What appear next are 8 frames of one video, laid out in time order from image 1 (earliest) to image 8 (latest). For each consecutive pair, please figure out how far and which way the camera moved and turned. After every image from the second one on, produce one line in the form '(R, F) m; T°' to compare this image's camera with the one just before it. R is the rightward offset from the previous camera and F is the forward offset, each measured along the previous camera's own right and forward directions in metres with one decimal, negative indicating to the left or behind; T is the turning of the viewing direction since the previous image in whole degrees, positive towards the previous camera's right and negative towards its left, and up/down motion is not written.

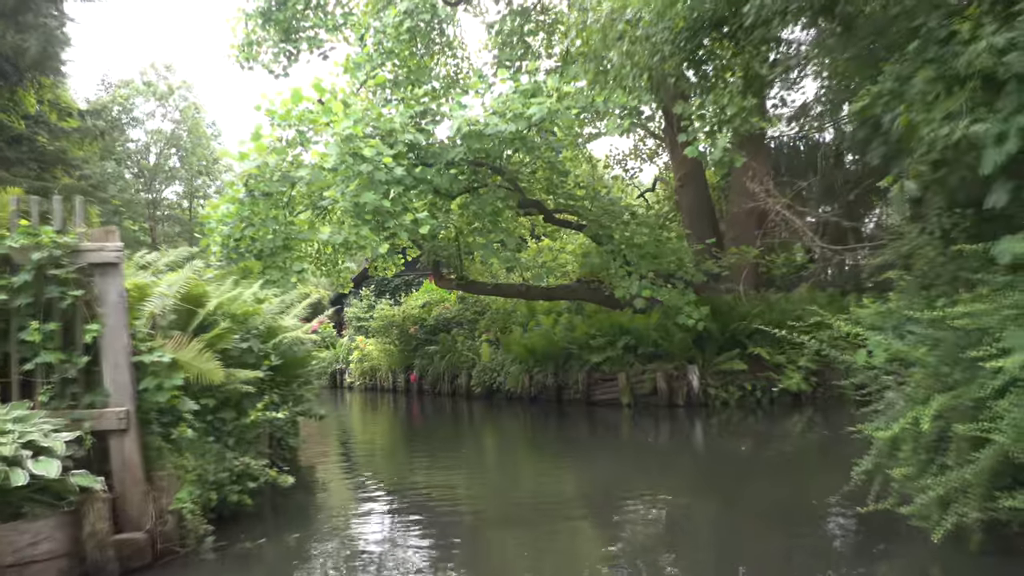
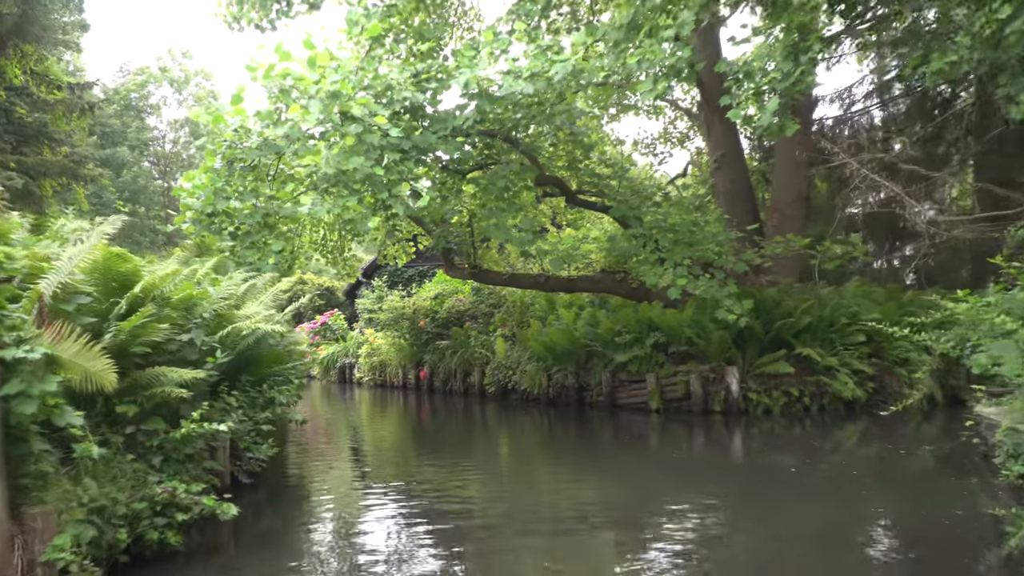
(0.0, +1.1) m; -1°
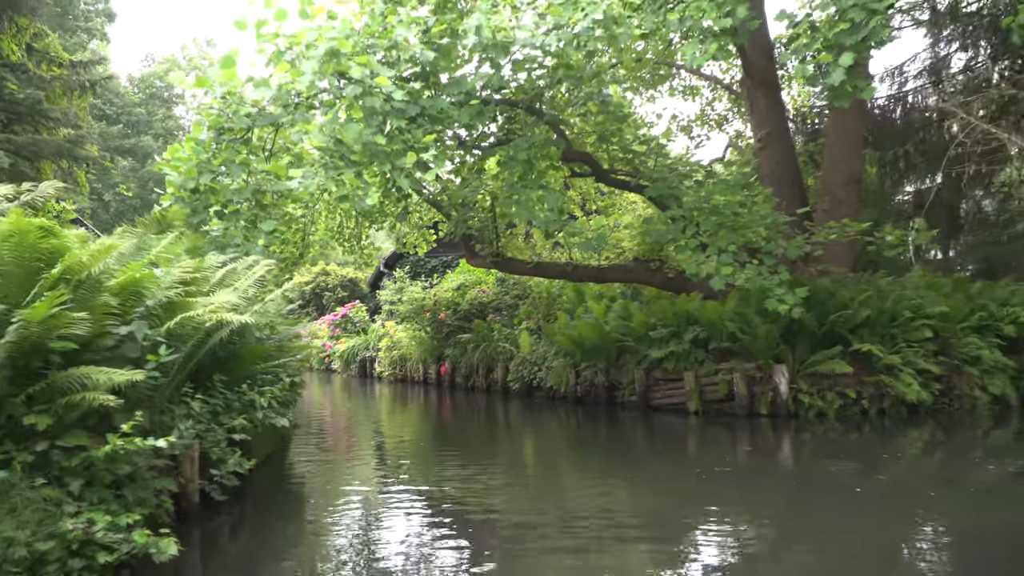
(0.0, +0.8) m; -1°
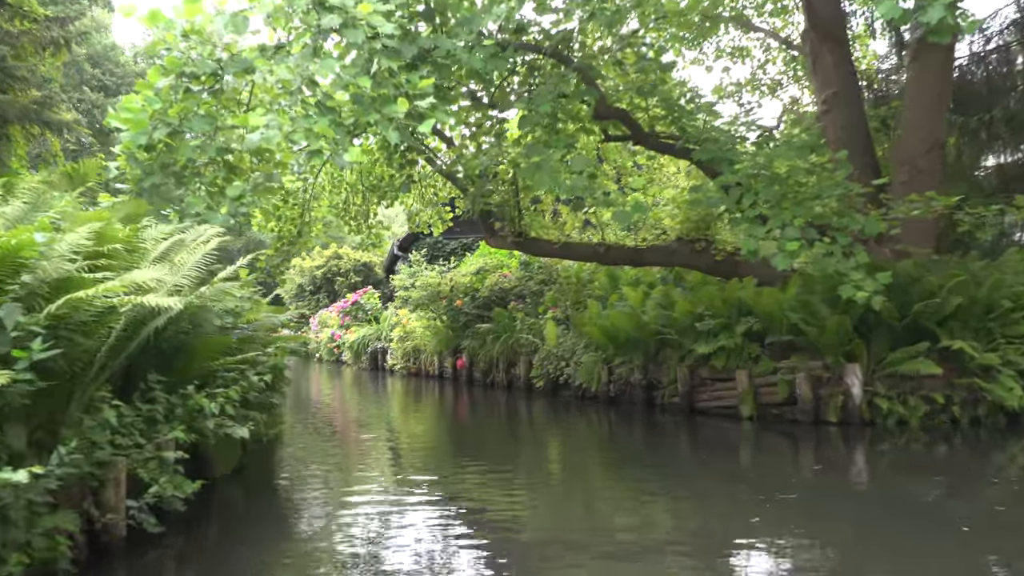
(+0.1, +1.2) m; -1°
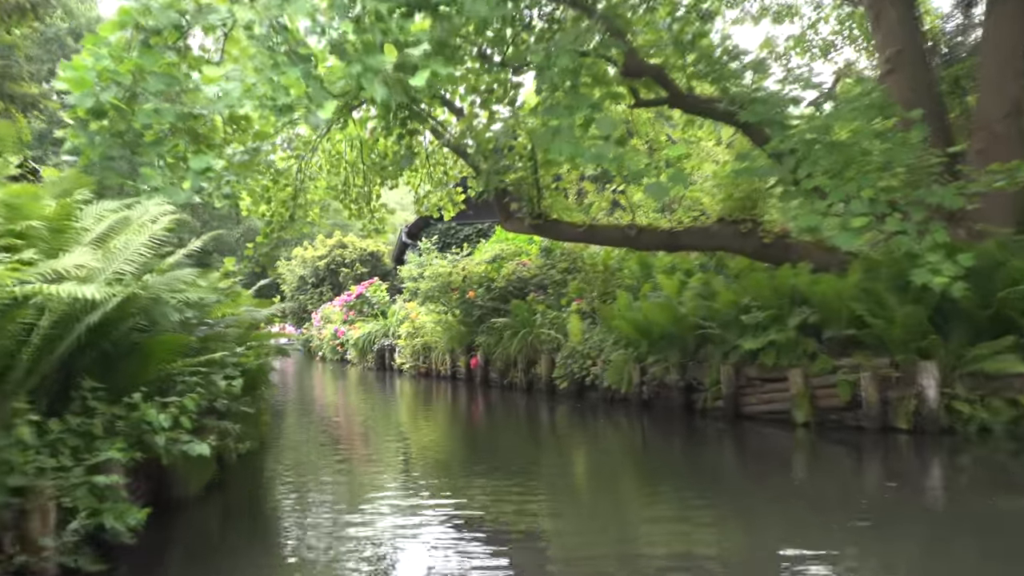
(+0.1, +0.9) m; -1°
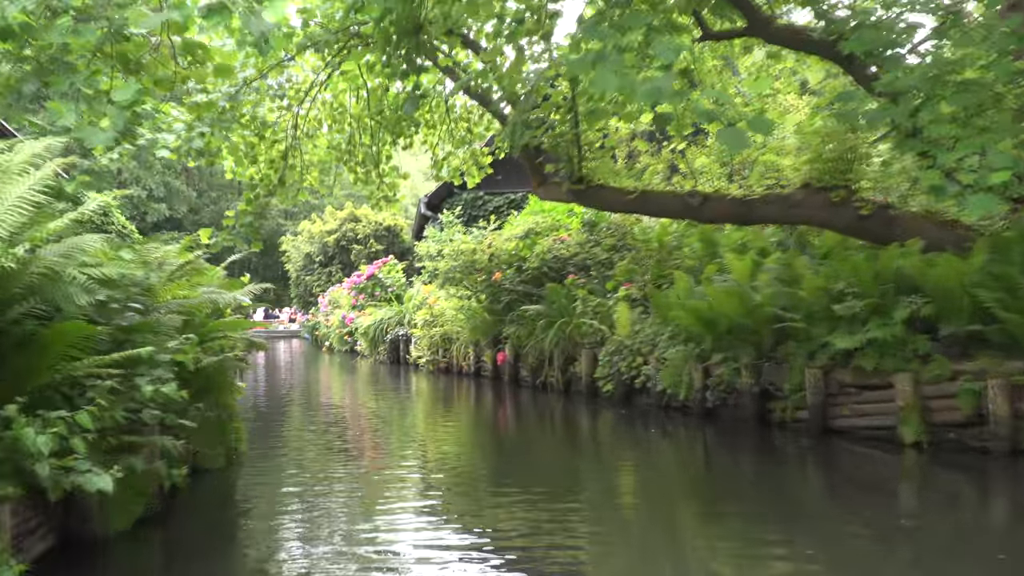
(+0.1, +1.2) m; -2°
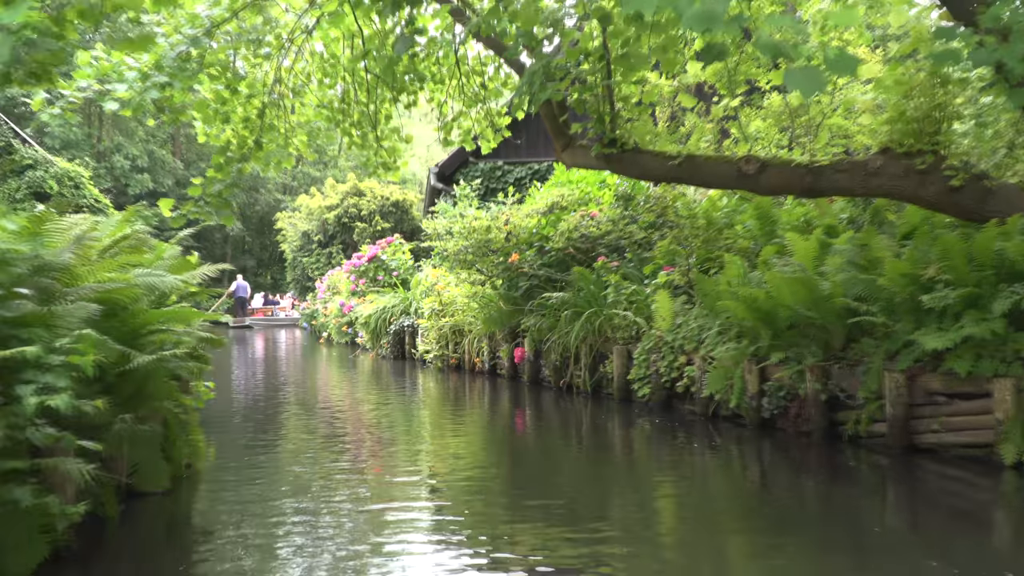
(+0.1, +0.9) m; -2°
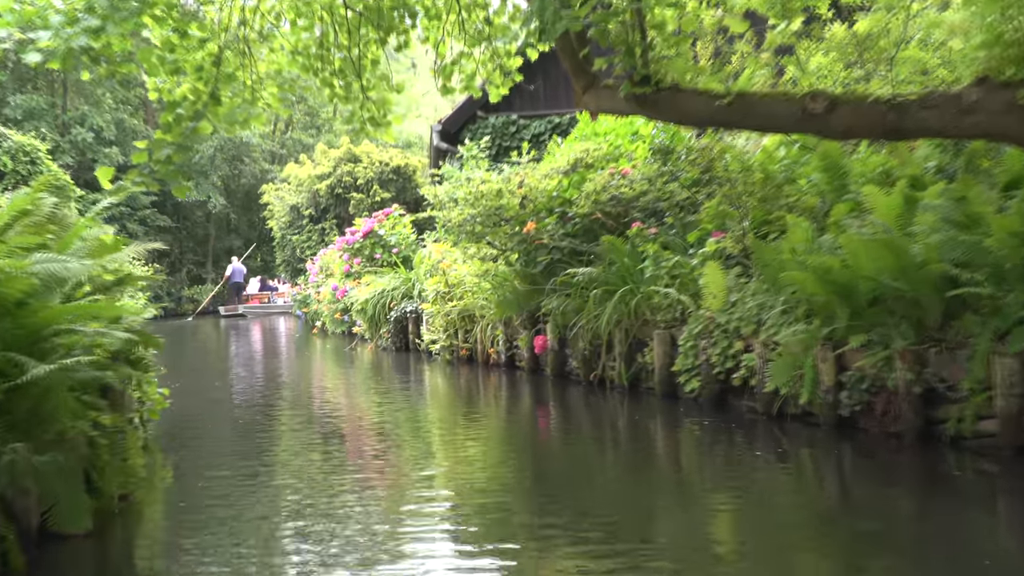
(+0.1, +0.8) m; -2°
